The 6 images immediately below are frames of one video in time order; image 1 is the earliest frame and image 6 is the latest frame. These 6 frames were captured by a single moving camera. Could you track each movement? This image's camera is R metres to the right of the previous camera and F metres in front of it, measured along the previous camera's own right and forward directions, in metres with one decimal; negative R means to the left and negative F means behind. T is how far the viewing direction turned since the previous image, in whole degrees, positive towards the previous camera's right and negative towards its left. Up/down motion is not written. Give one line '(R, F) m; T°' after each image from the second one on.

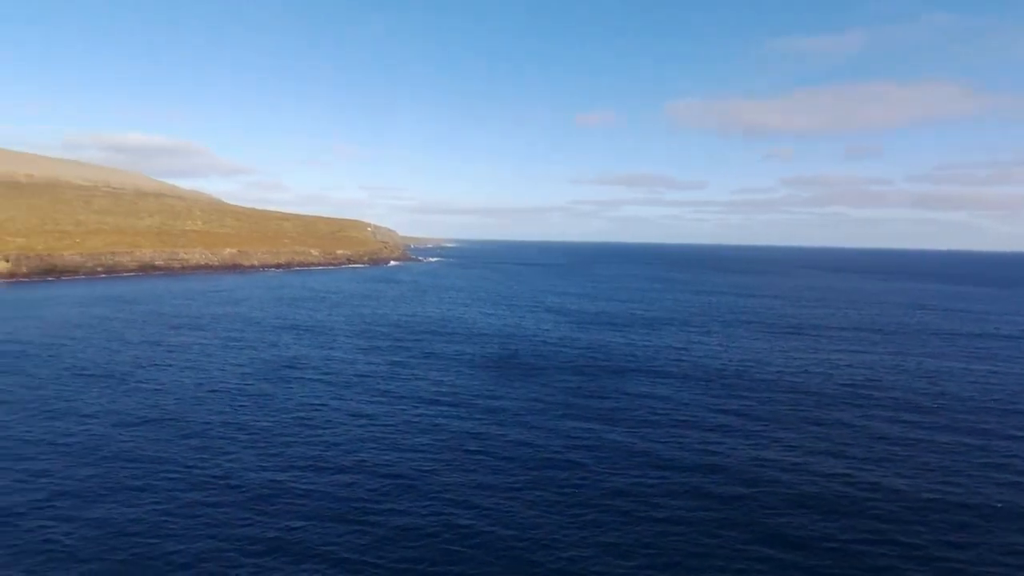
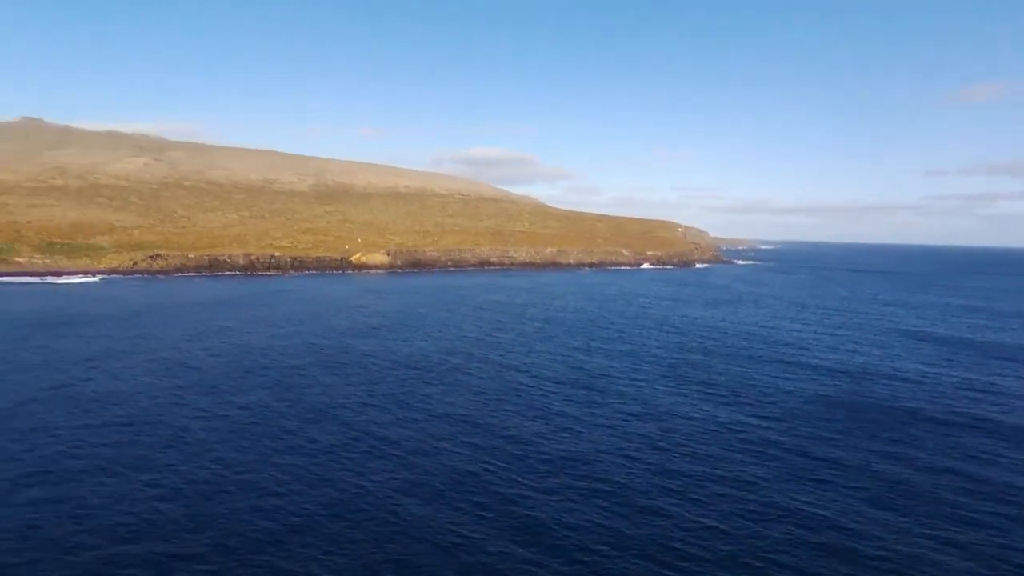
(-1.6, +3.3) m; -28°
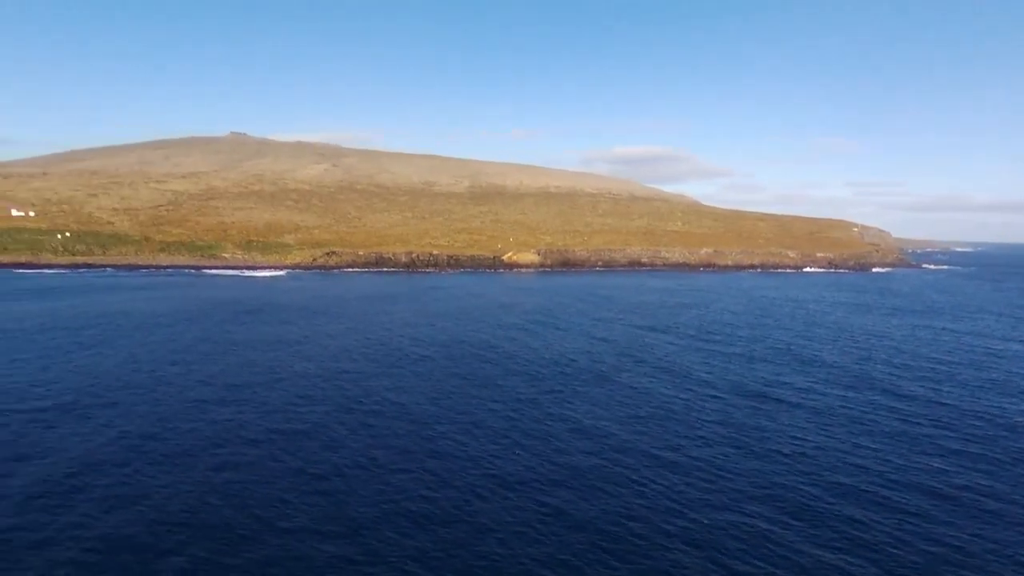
(-0.4, +1.6) m; -14°
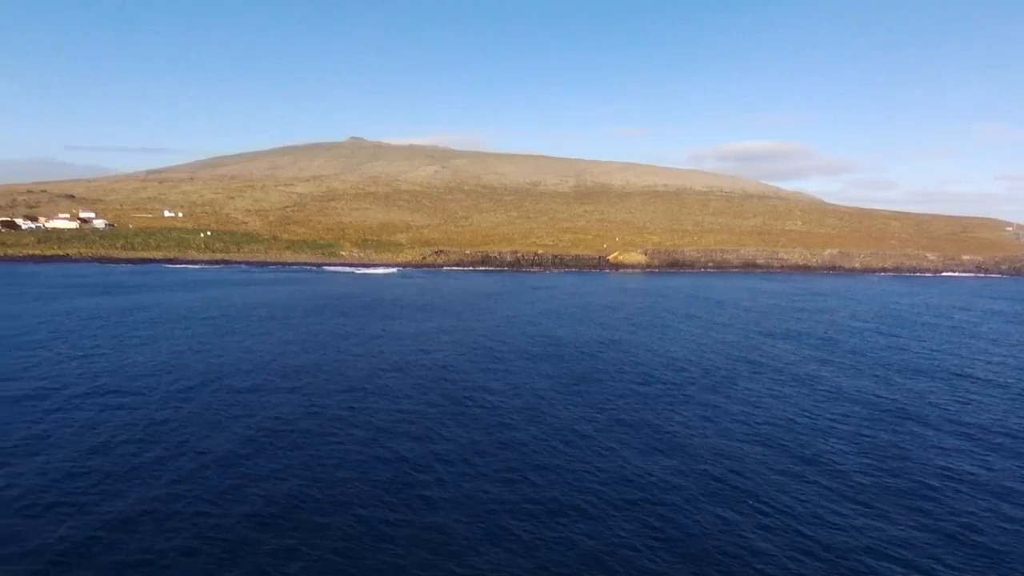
(-0.1, +1.1) m; -10°
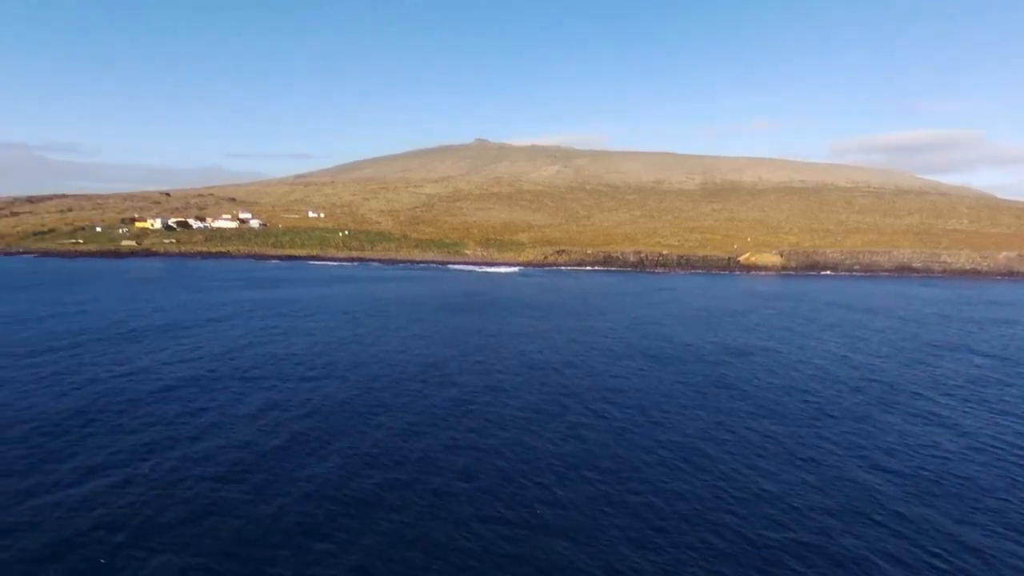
(-0.1, +1.2) m; -11°
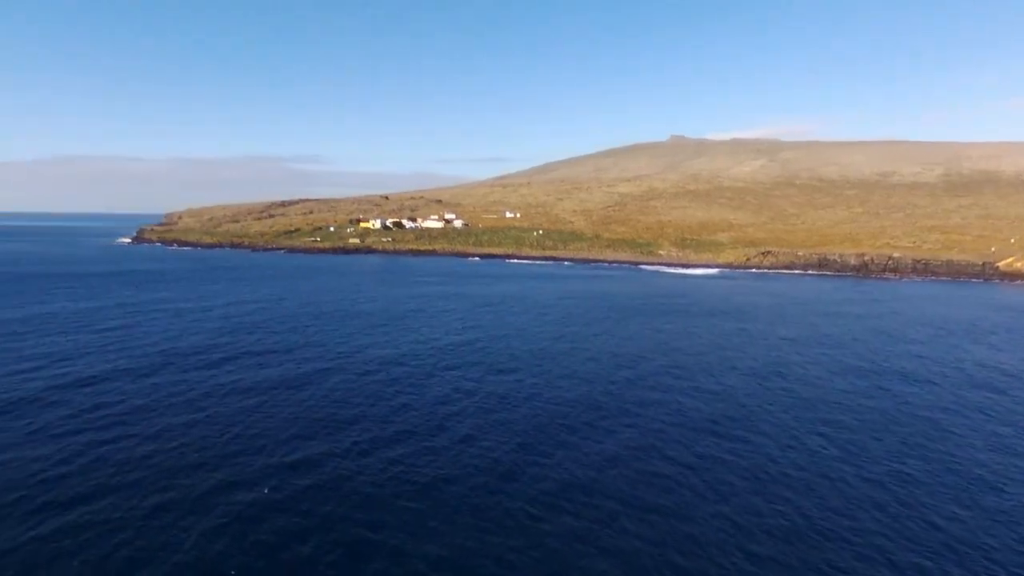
(-0.1, +1.8) m; -18°
